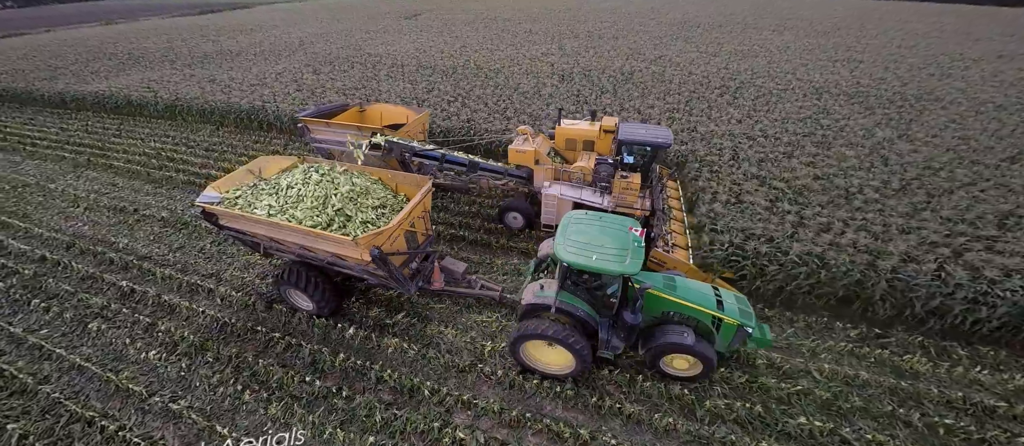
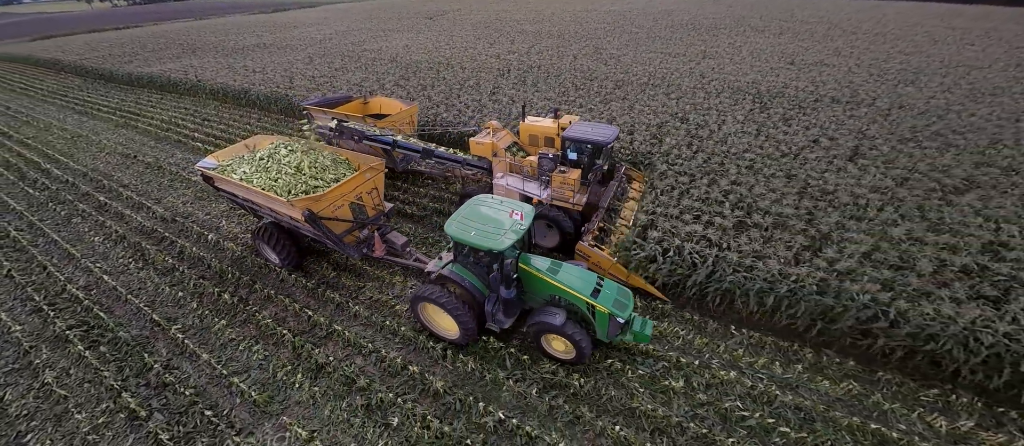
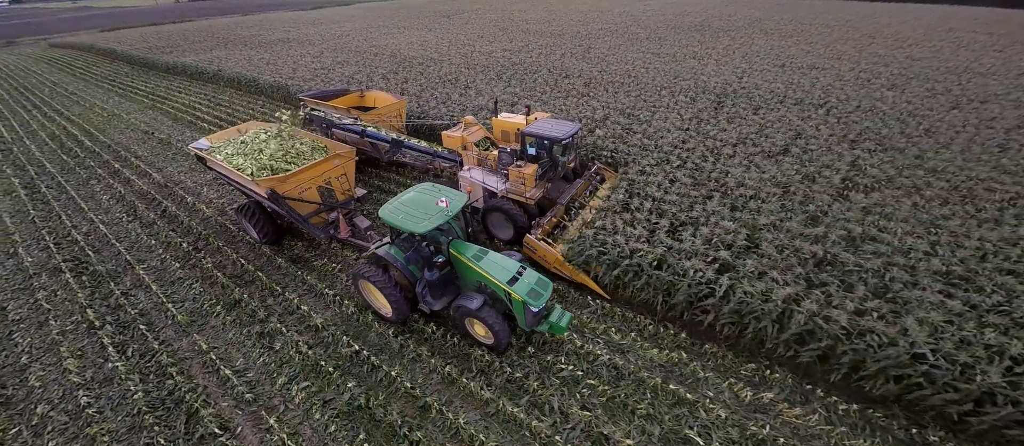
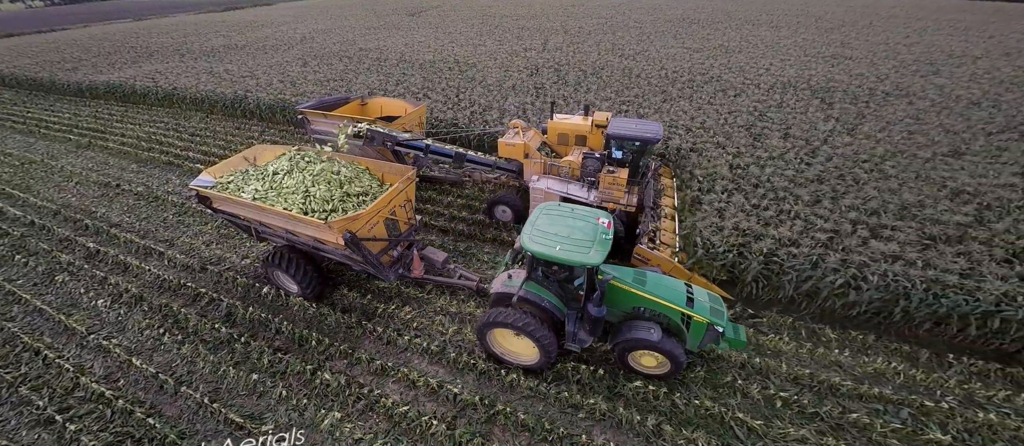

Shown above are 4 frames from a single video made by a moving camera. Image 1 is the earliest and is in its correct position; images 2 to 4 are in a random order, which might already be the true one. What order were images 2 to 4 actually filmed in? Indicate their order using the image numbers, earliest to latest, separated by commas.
4, 2, 3
